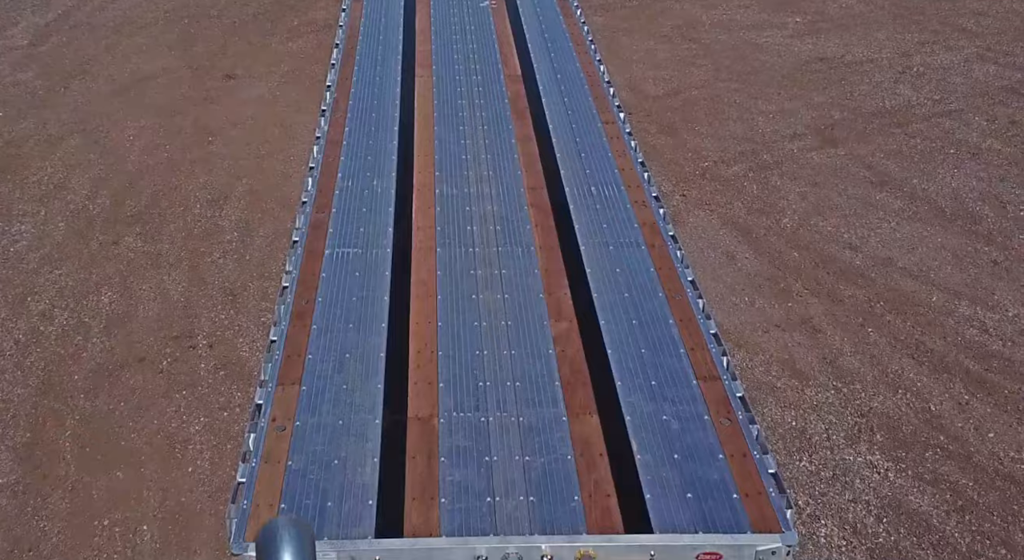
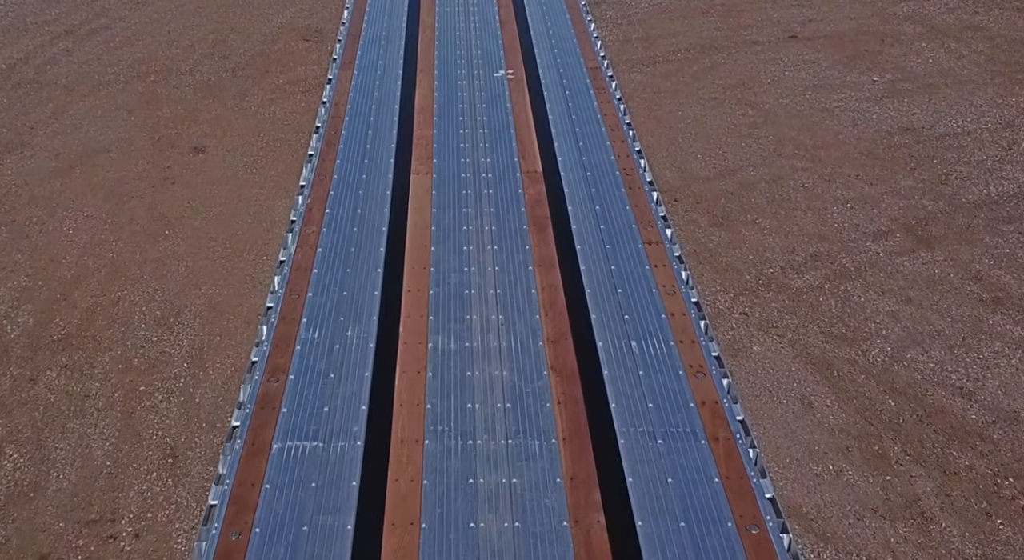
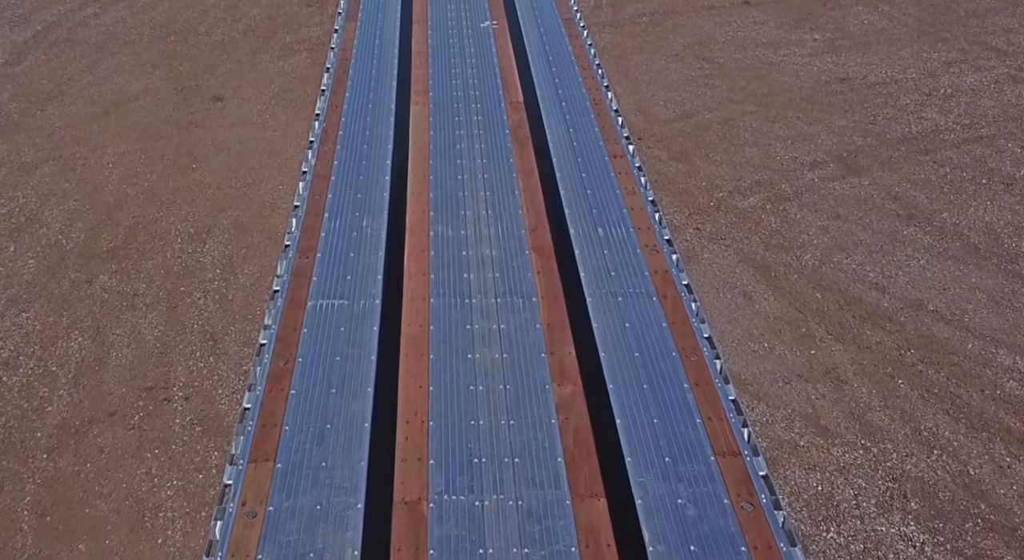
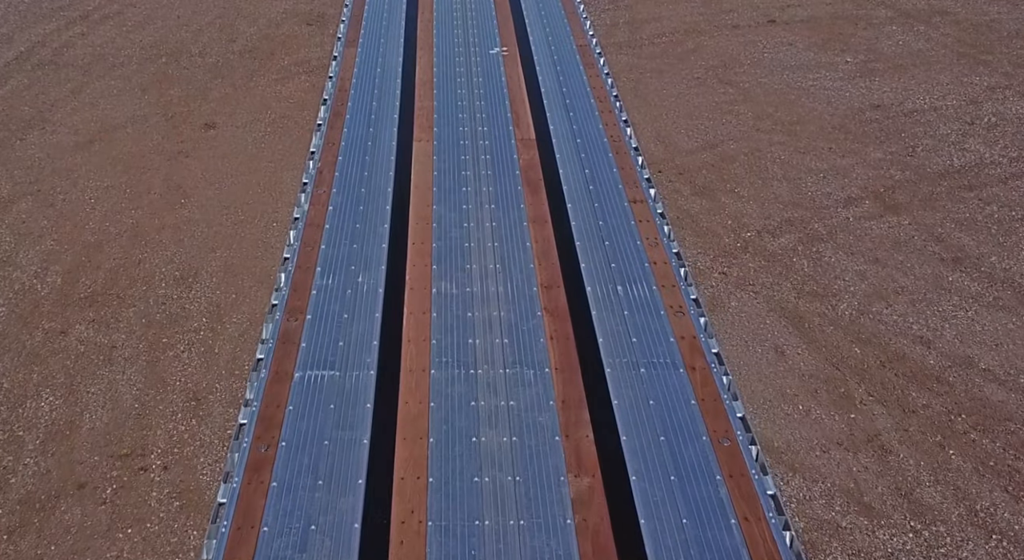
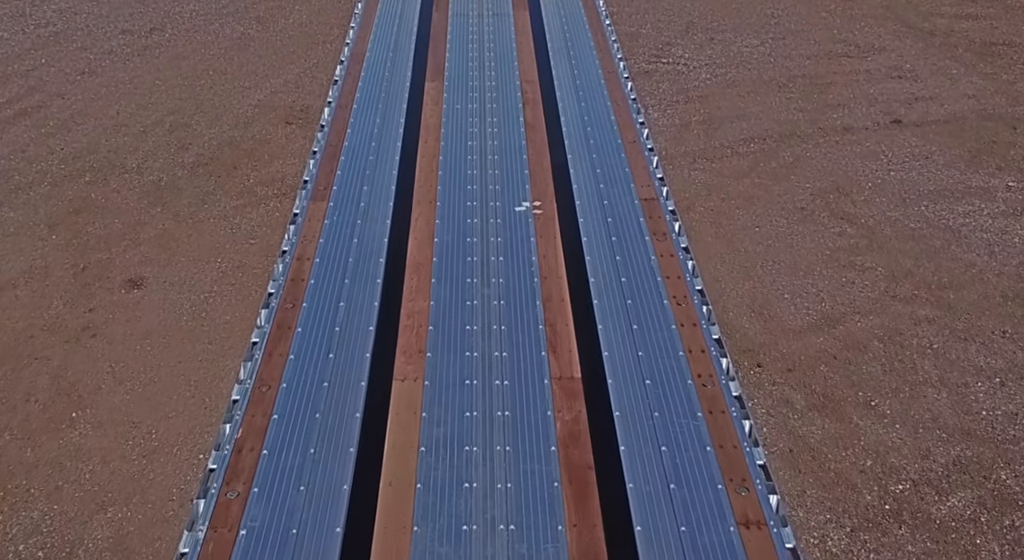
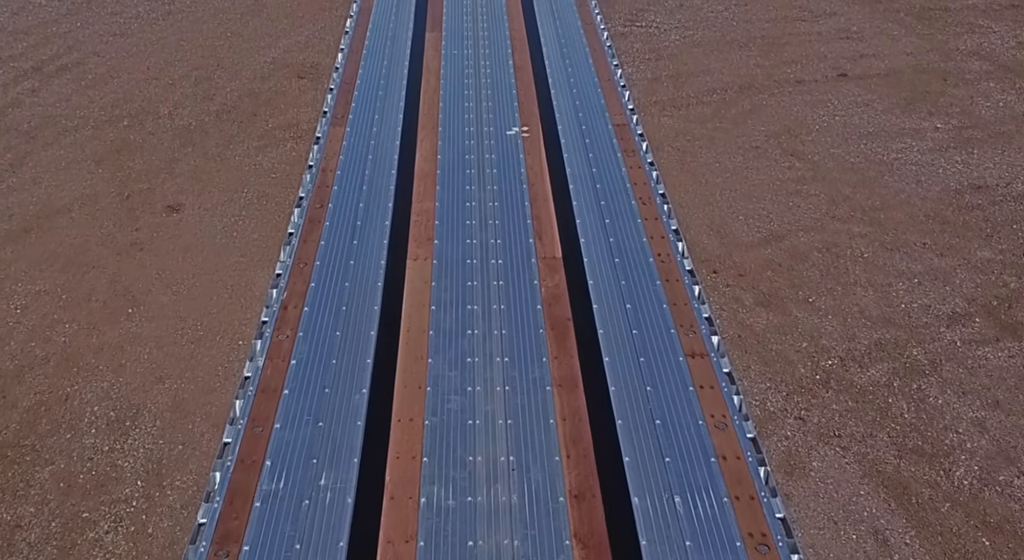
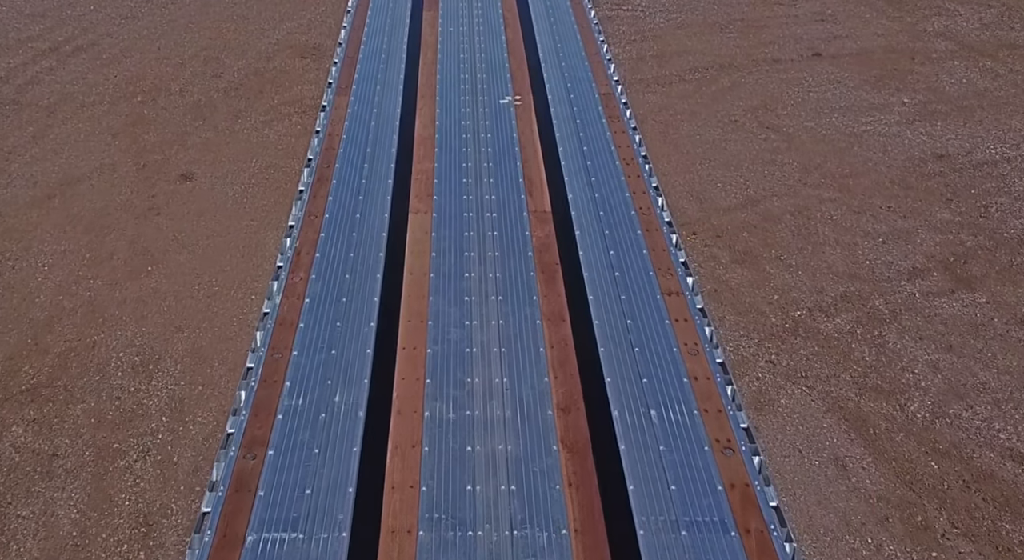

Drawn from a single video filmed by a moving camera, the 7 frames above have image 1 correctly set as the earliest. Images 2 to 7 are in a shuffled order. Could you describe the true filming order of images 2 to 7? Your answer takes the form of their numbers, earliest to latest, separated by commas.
3, 4, 2, 7, 6, 5
